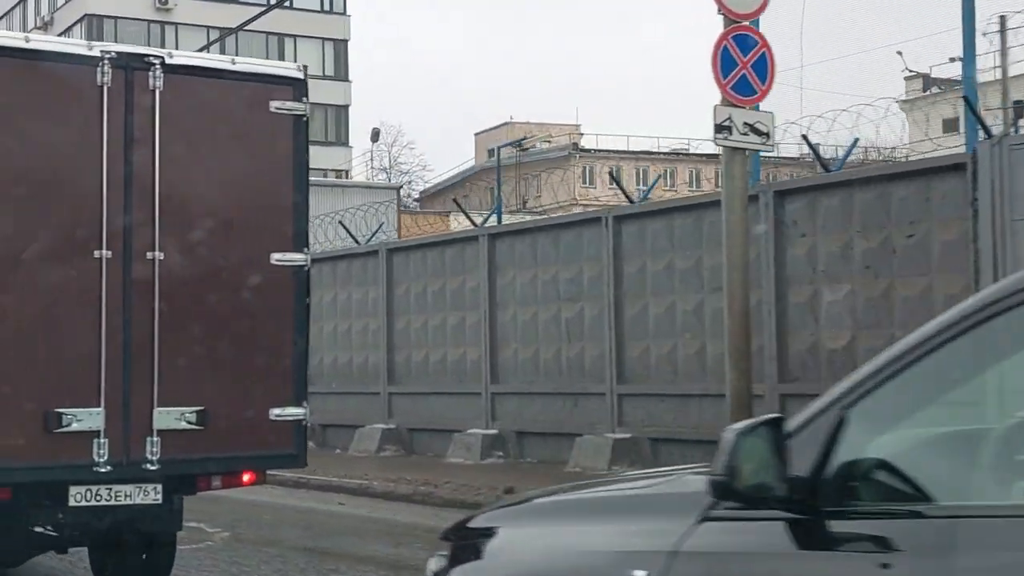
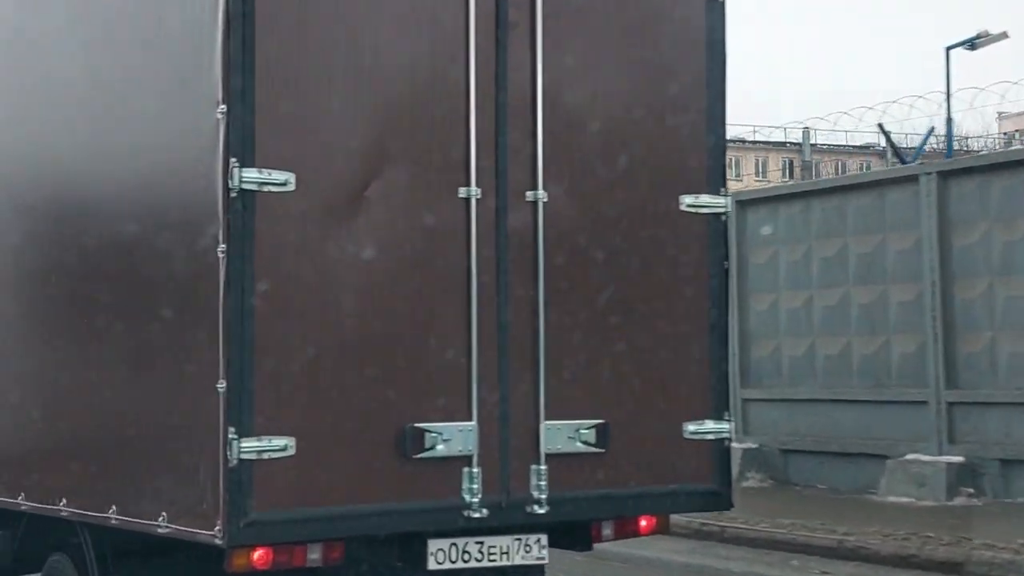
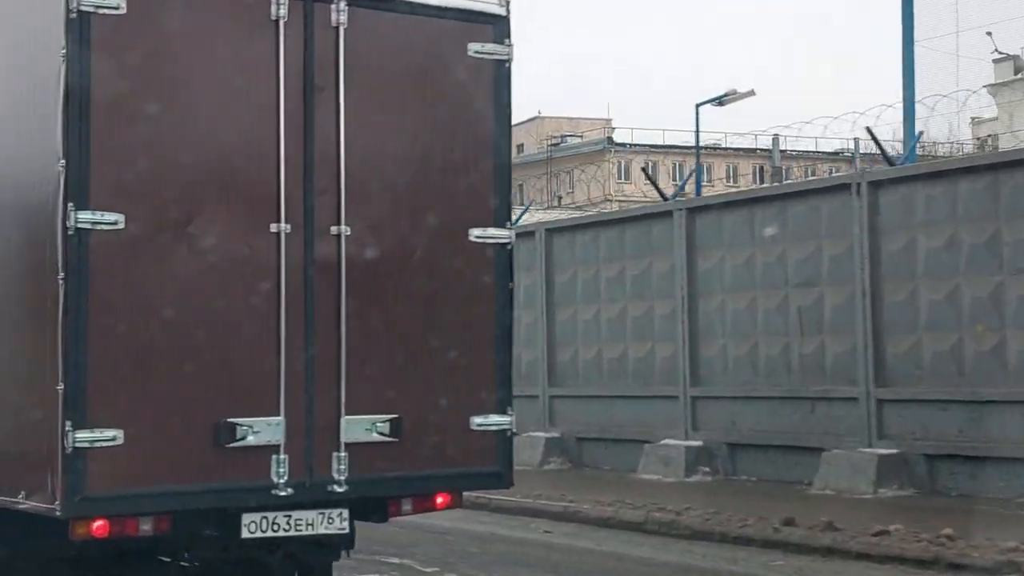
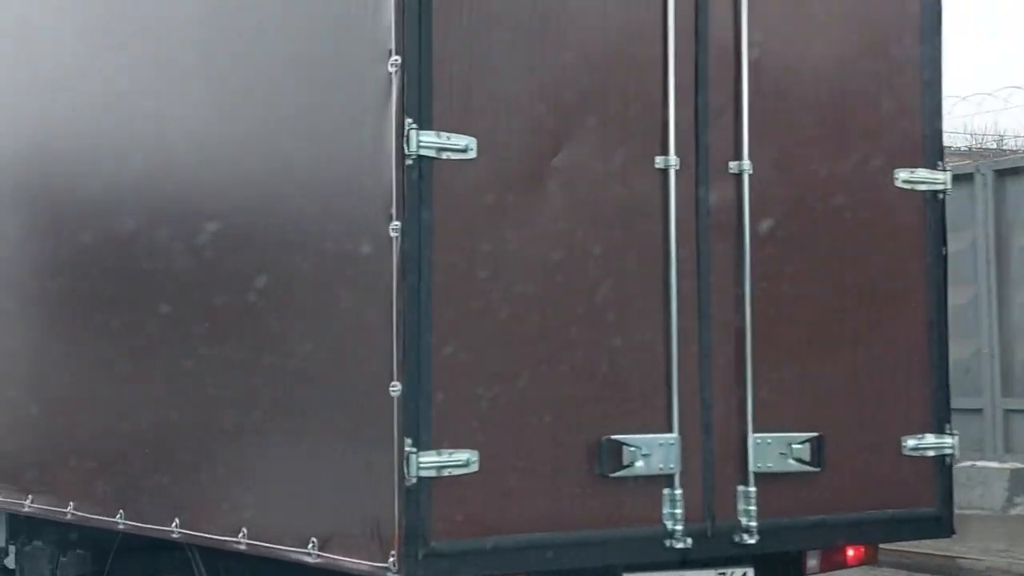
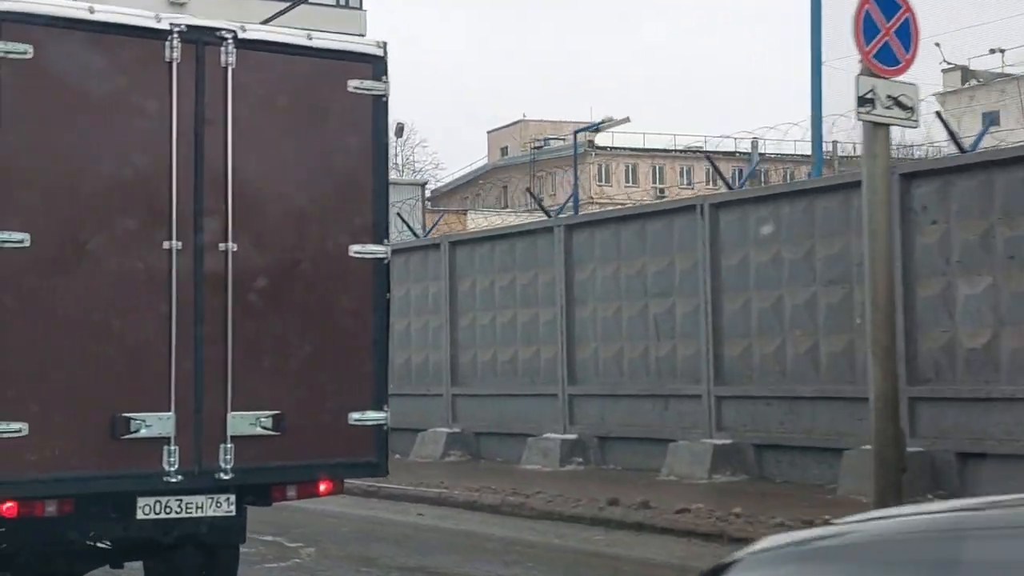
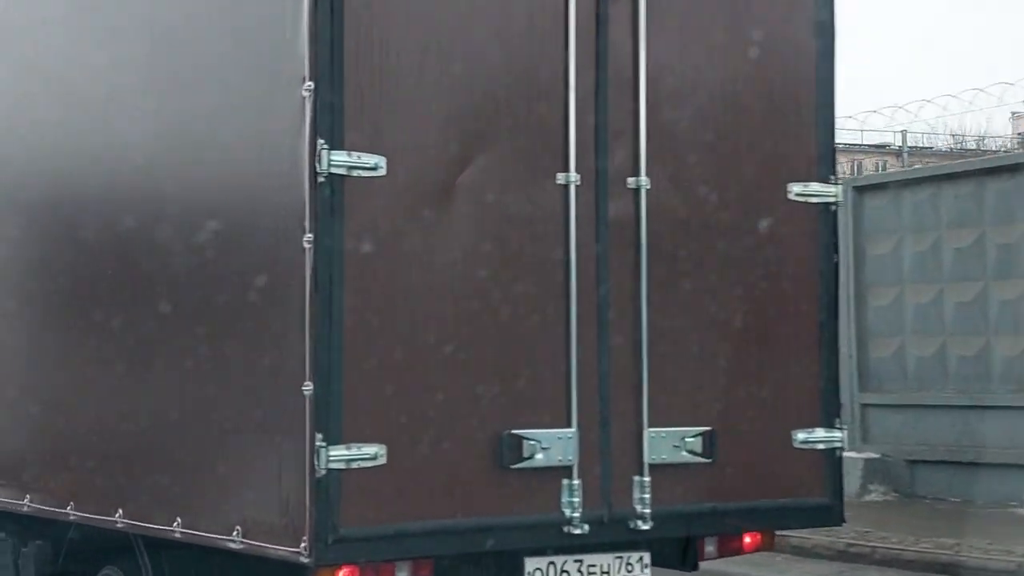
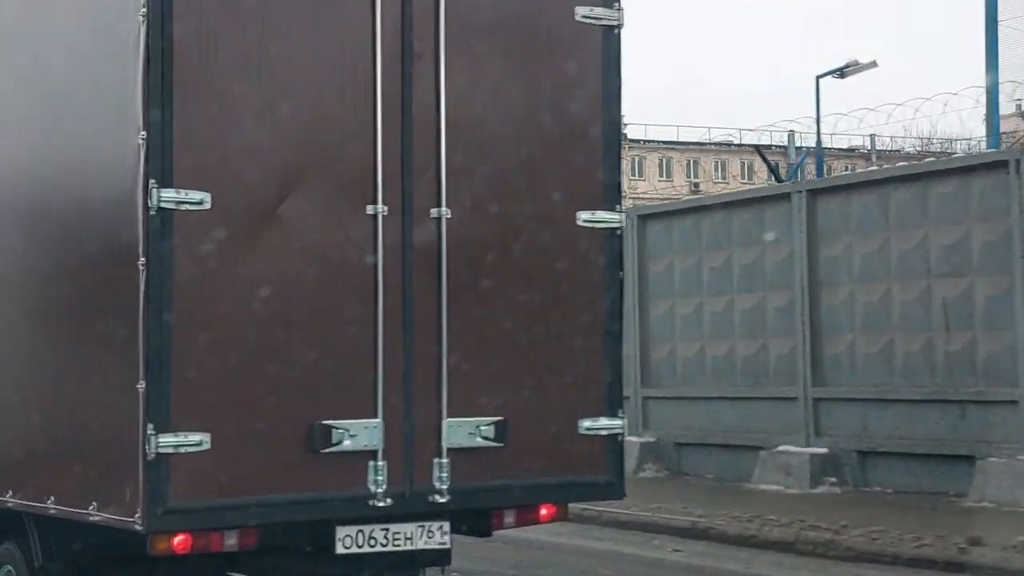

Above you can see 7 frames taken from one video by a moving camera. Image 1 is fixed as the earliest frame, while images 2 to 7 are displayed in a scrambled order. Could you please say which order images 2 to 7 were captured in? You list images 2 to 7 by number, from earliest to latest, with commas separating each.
5, 3, 7, 2, 6, 4
